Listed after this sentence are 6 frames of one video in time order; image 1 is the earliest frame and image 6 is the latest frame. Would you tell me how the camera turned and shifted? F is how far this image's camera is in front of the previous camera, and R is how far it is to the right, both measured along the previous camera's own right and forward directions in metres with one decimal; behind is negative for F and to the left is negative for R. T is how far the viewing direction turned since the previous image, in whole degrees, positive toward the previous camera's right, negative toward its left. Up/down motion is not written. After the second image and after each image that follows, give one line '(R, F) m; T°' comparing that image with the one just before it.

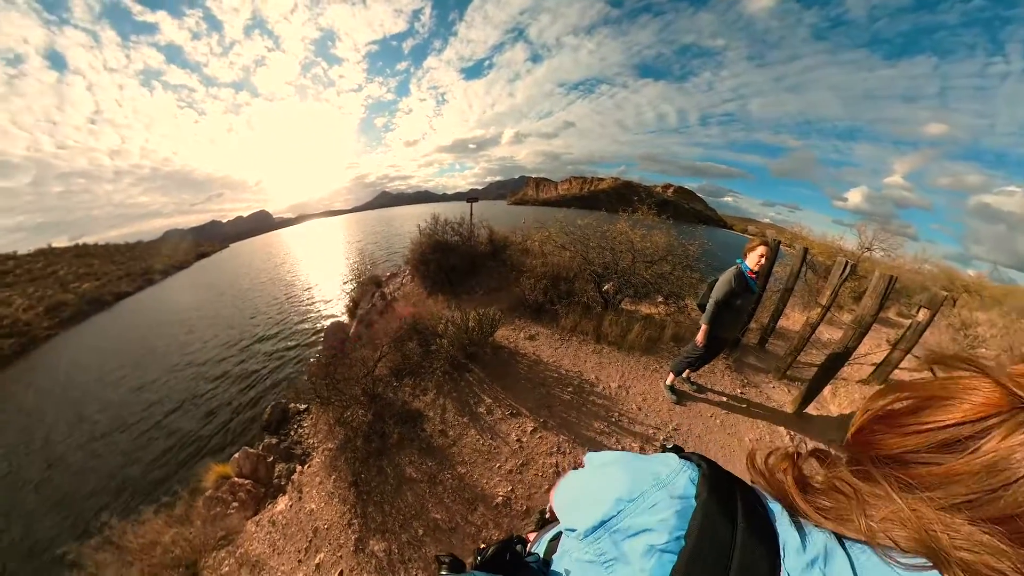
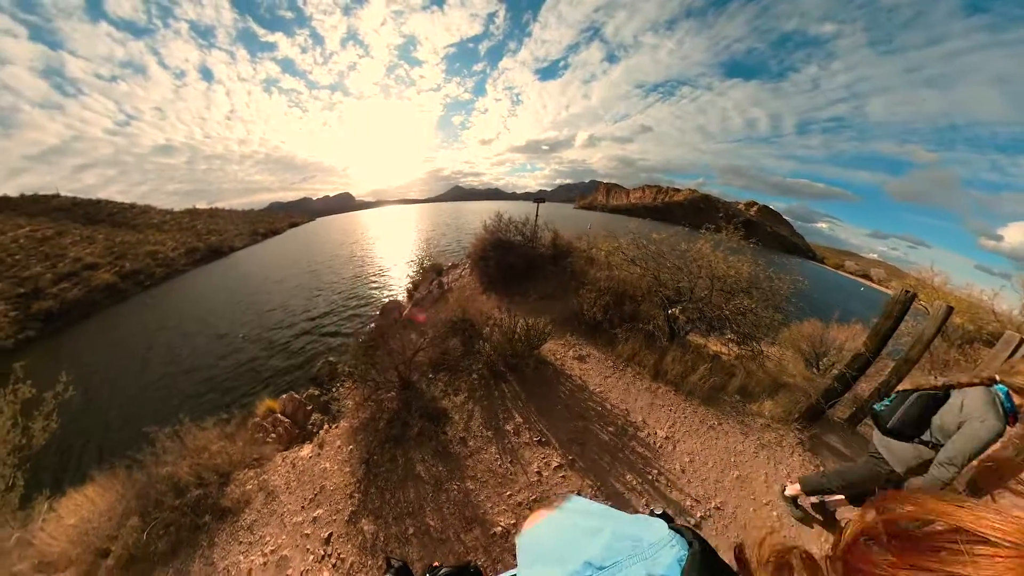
(+1.0, -0.5) m; -9°
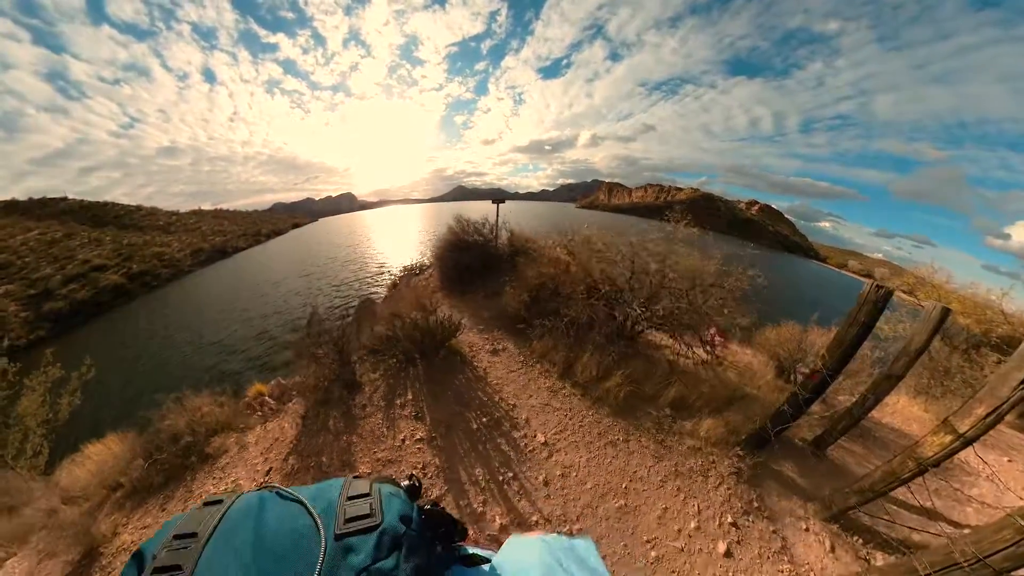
(+0.4, -0.4) m; 0°
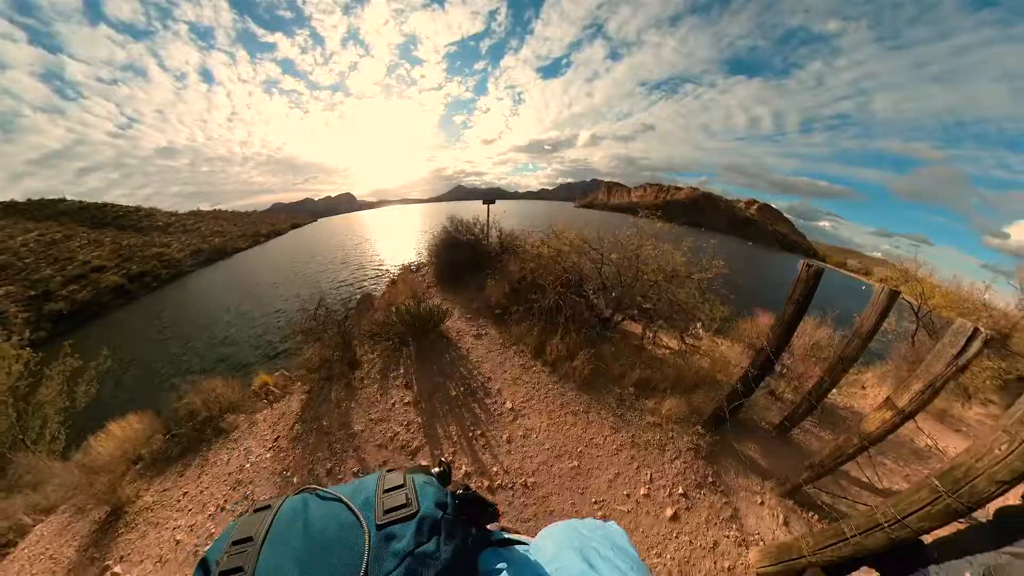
(0.0, -0.1) m; 0°
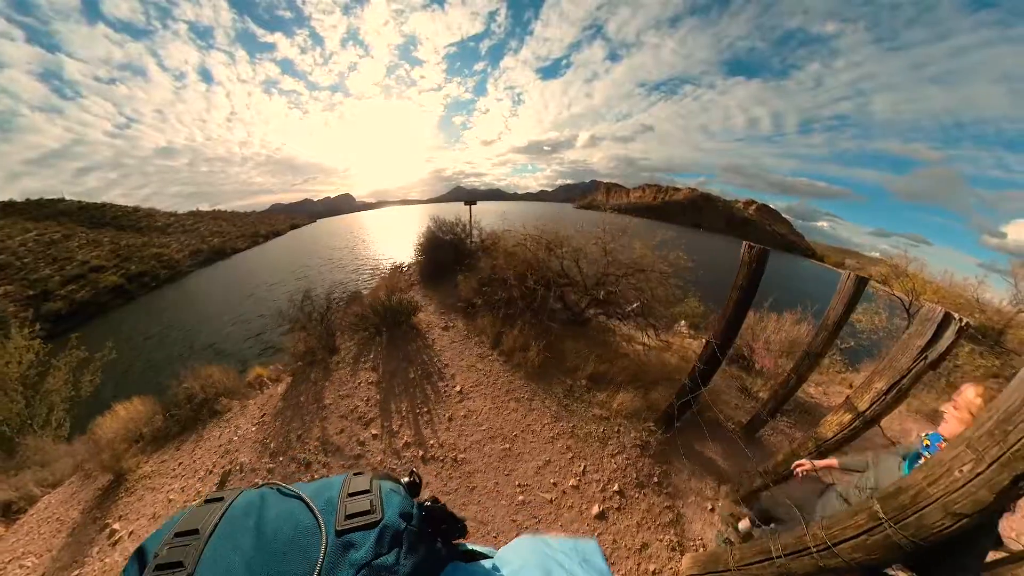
(+0.1, -0.1) m; 0°
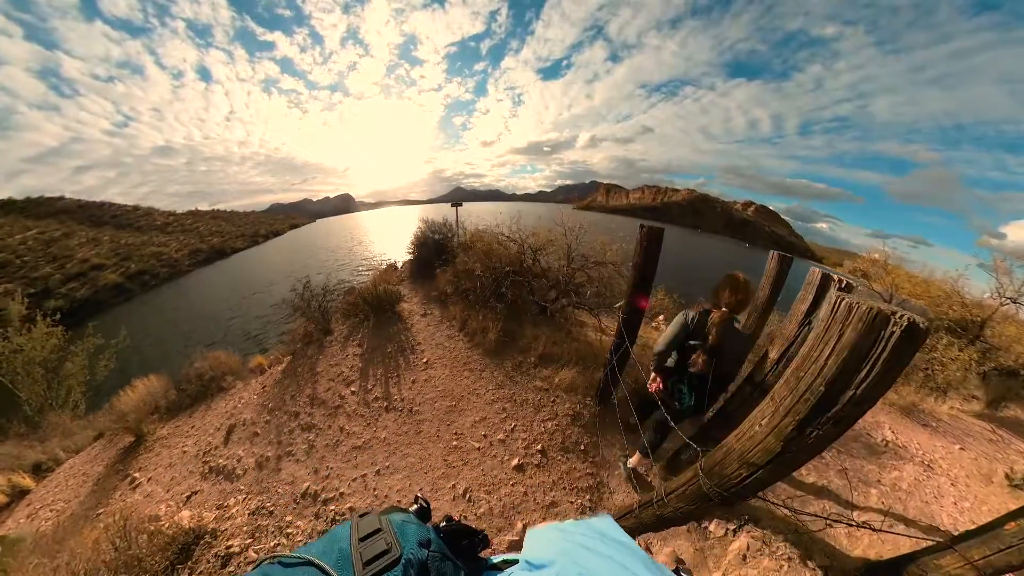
(+0.1, -0.2) m; 0°
